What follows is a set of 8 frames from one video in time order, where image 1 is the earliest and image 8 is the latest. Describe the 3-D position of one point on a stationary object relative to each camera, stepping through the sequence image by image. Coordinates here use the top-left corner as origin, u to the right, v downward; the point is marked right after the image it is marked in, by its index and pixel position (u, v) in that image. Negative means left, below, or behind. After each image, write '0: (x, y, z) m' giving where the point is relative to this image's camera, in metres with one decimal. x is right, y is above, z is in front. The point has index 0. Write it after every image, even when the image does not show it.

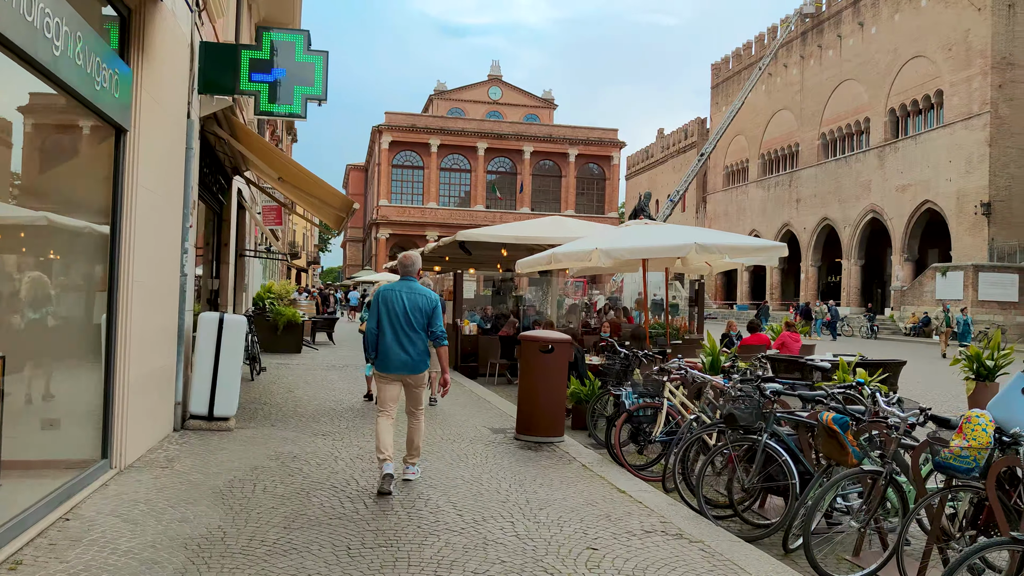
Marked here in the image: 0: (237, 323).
0: (-2.3, -0.3, +7.9) m
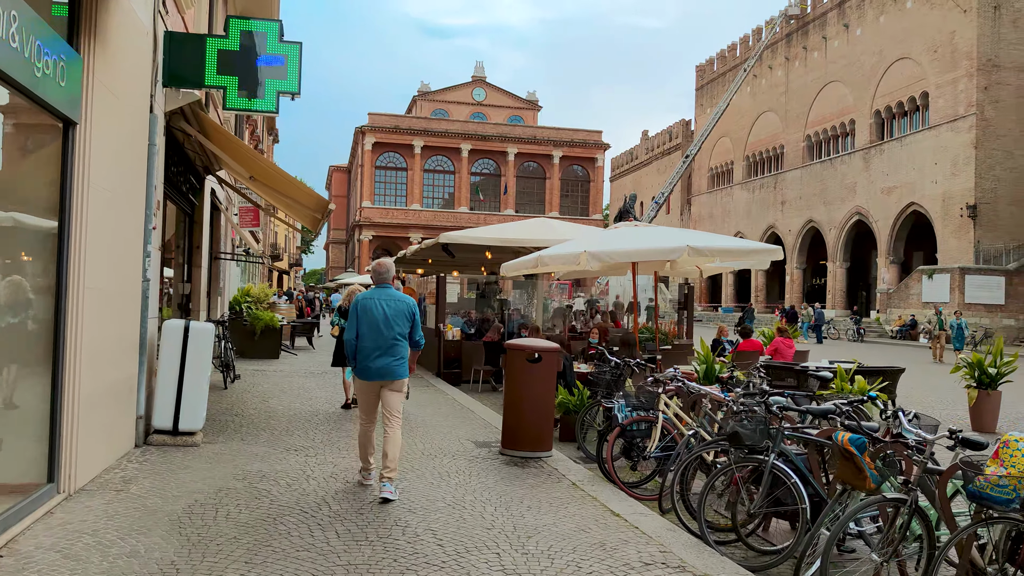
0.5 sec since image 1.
0: (-2.4, -0.3, +7.5) m
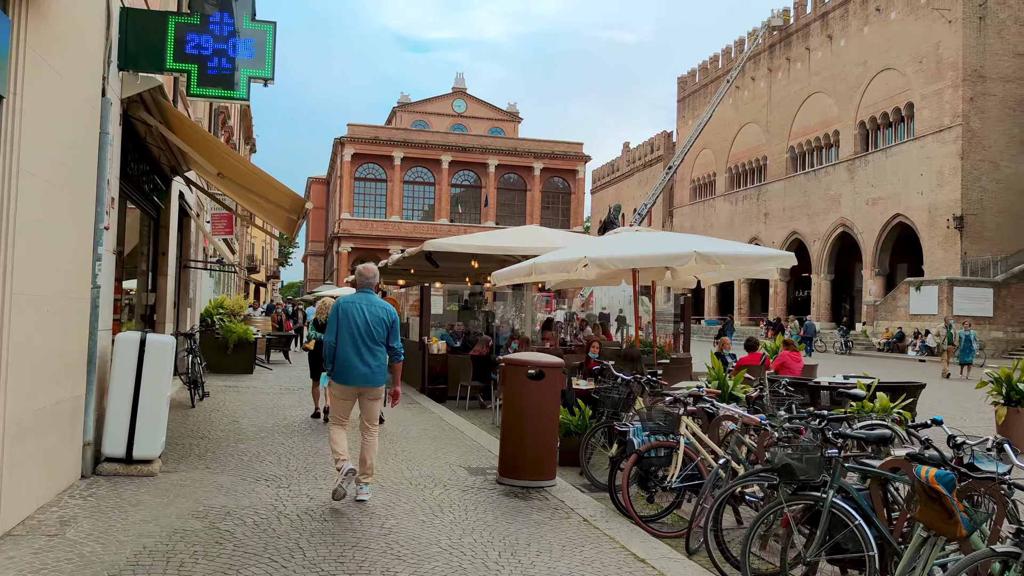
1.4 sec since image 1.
0: (-2.4, -0.4, +6.6) m
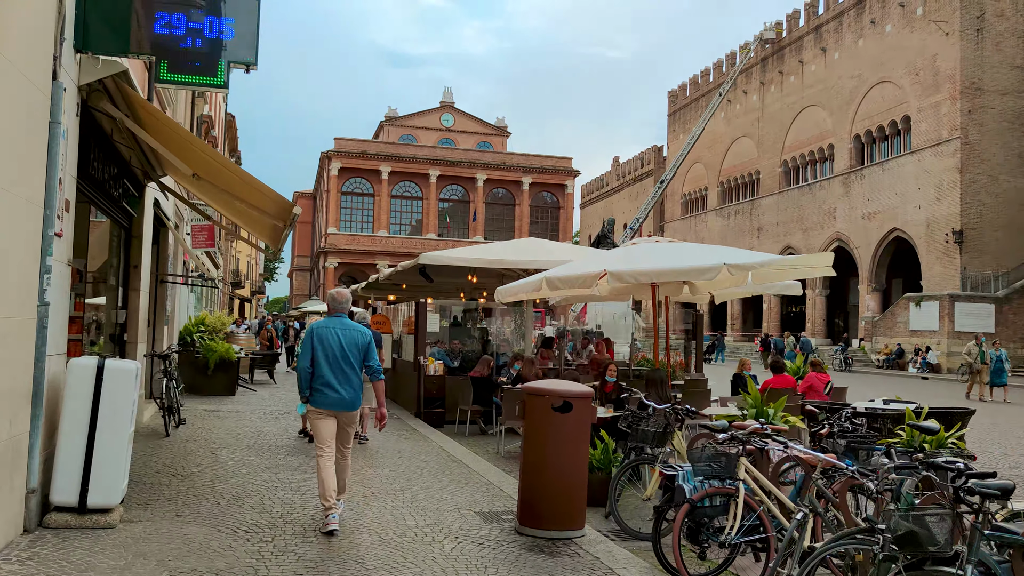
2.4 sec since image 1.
0: (-2.3, -0.5, +5.6) m
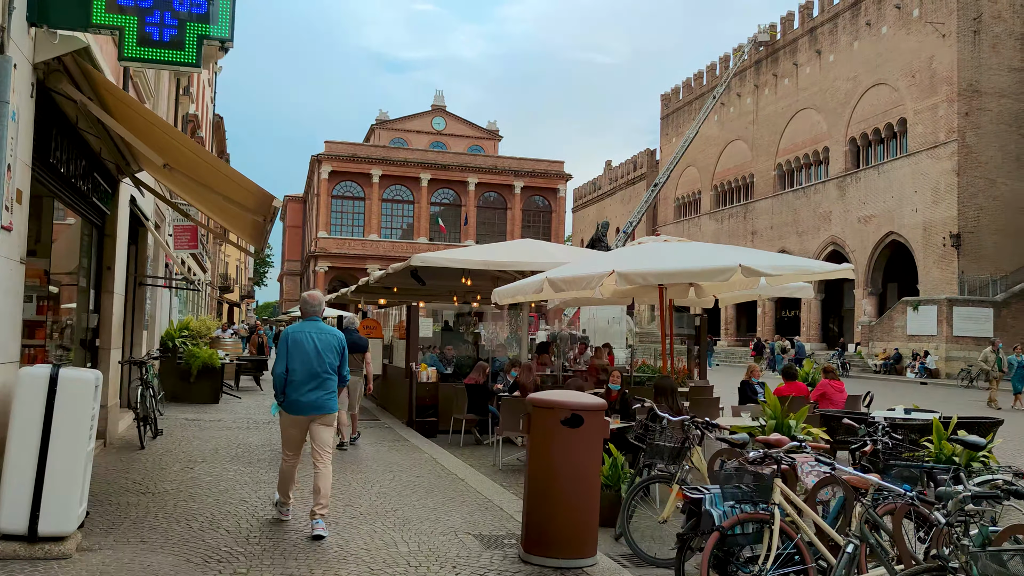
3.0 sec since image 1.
0: (-2.2, -0.5, +5.0) m
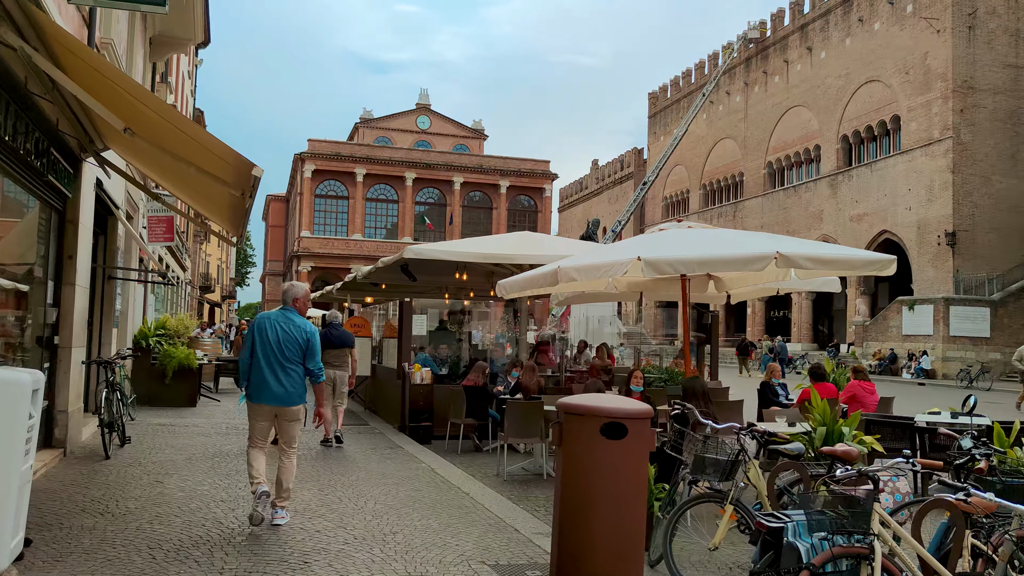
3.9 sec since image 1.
0: (-2.1, -0.4, +4.1) m
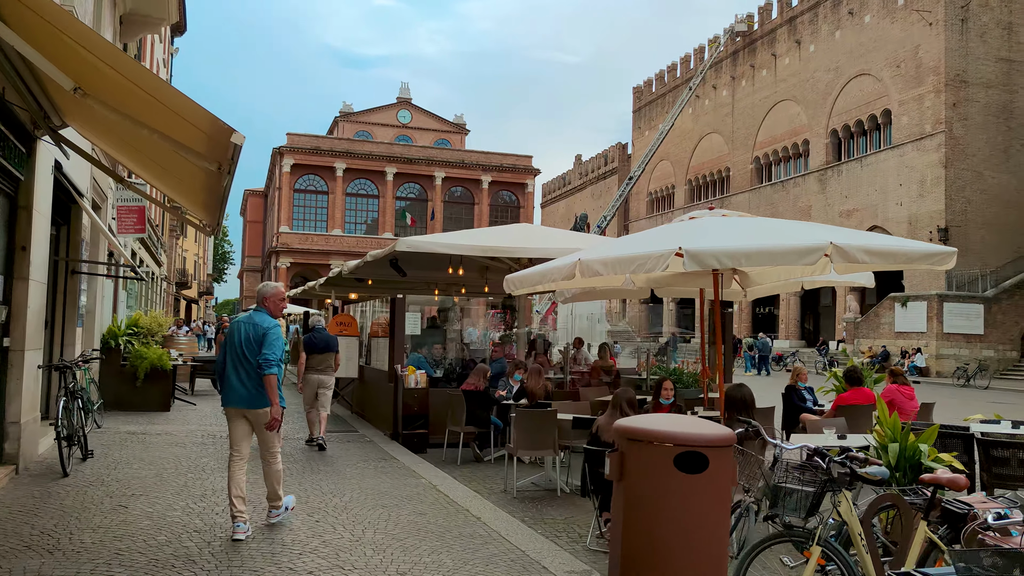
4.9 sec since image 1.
0: (-1.9, -0.4, +3.1) m
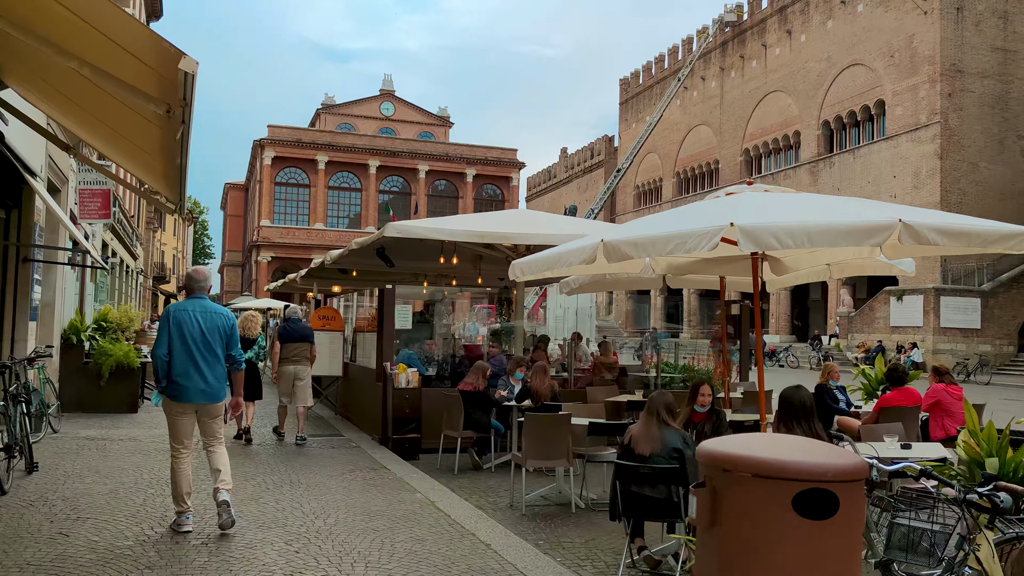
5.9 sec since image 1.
0: (-1.8, -0.3, +2.1) m
